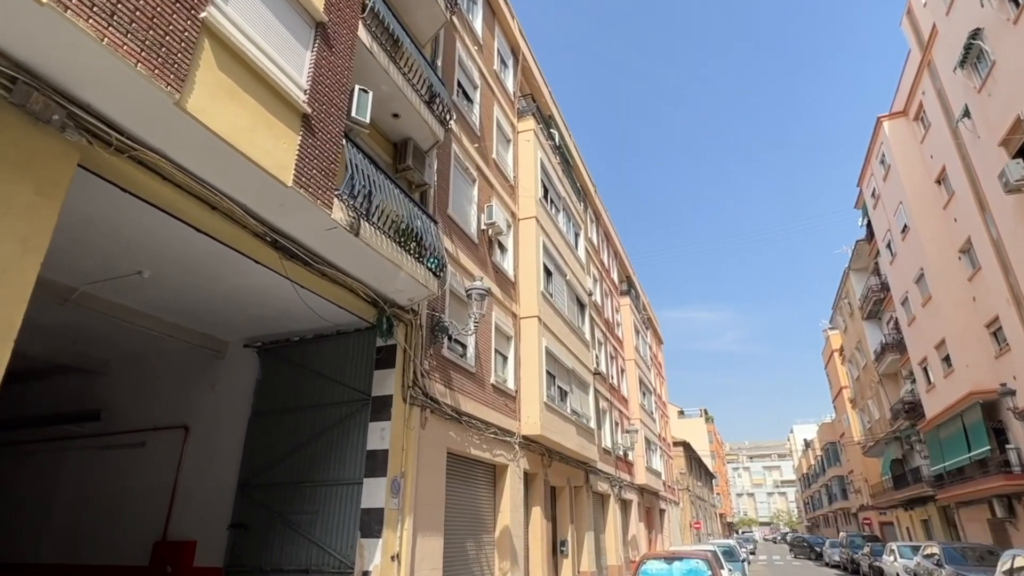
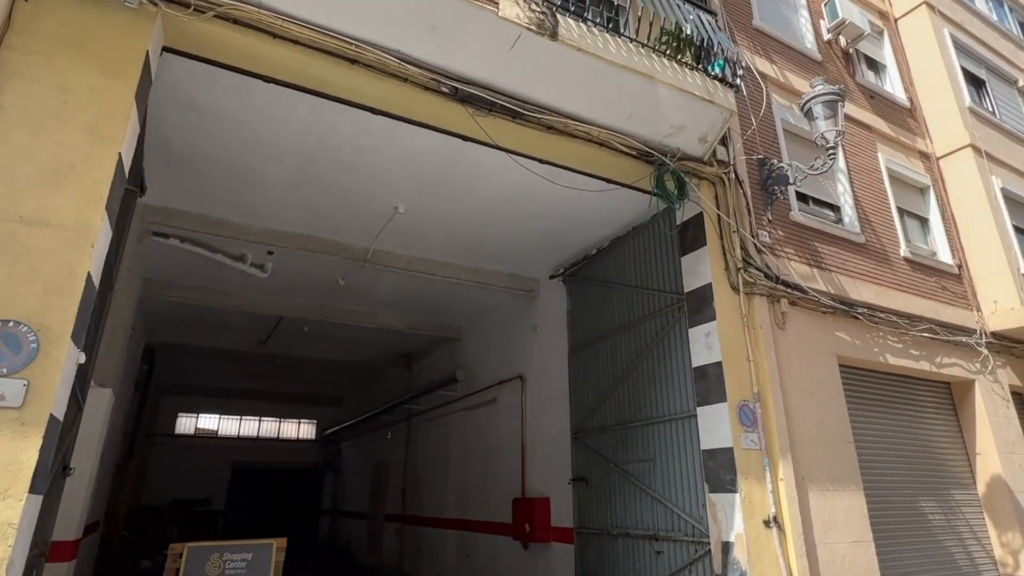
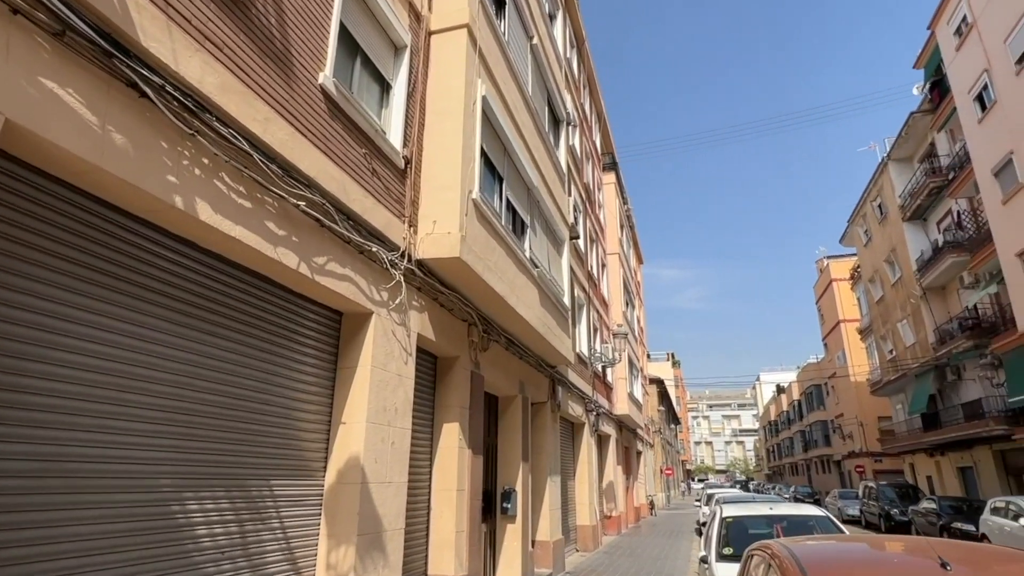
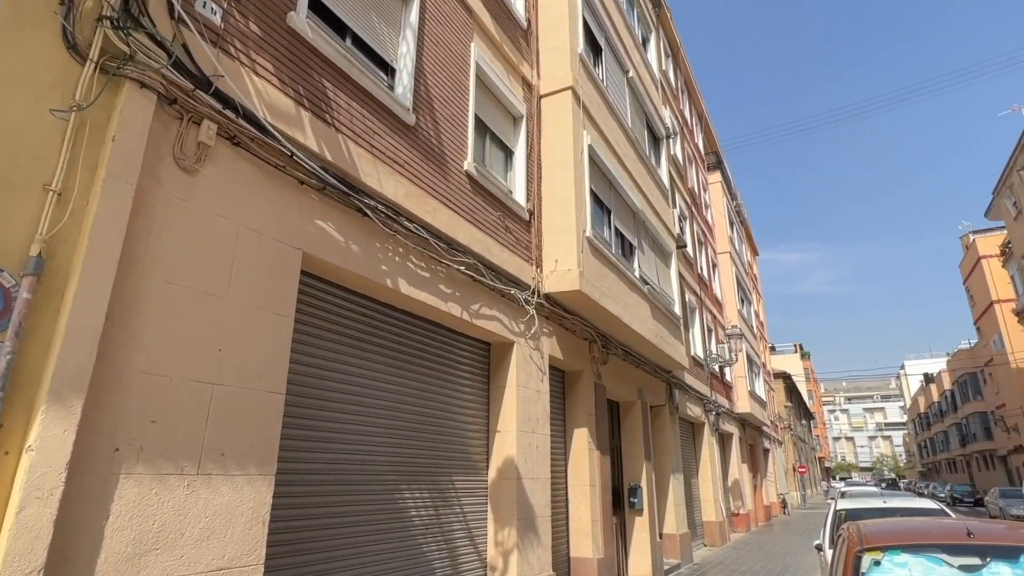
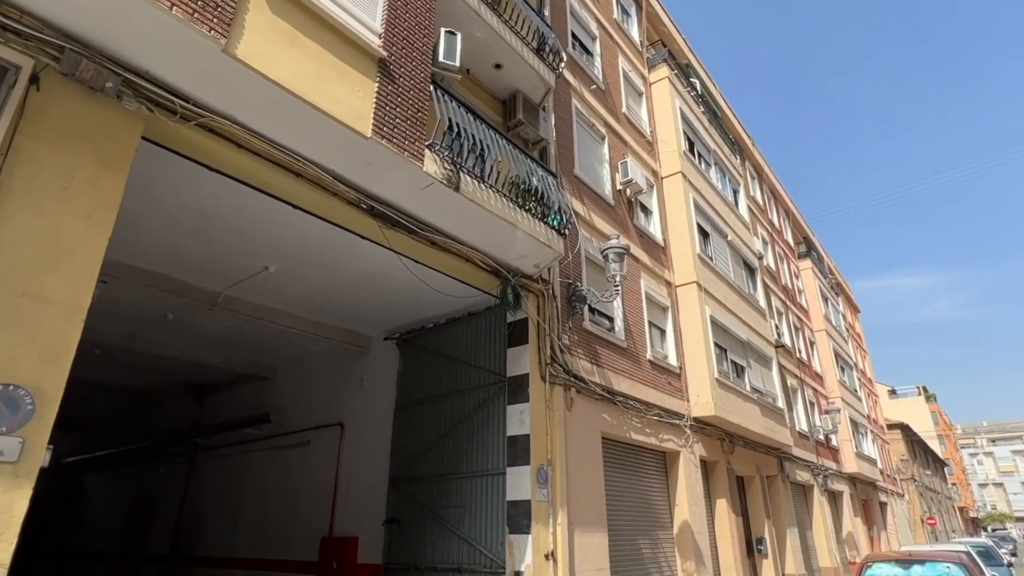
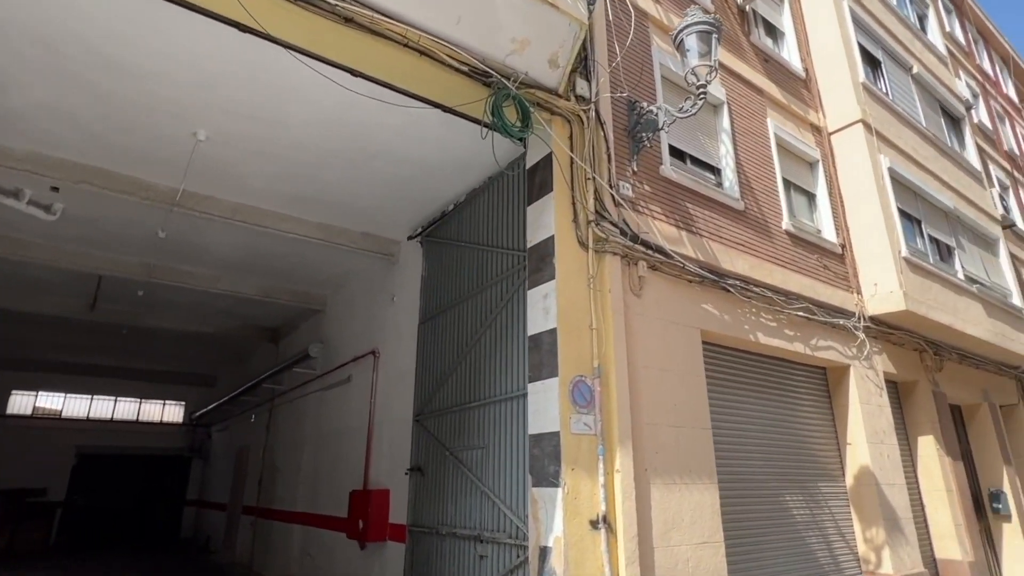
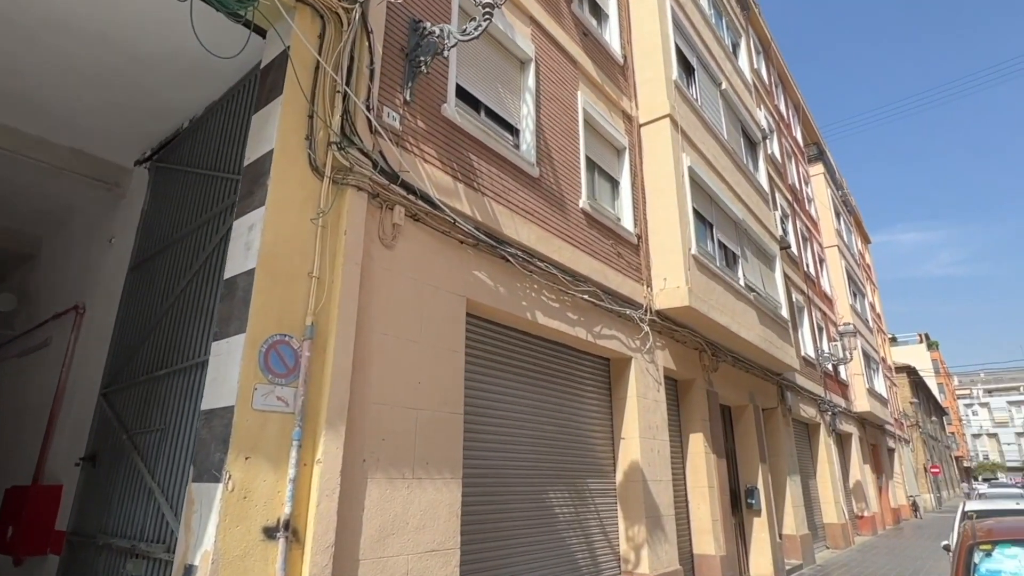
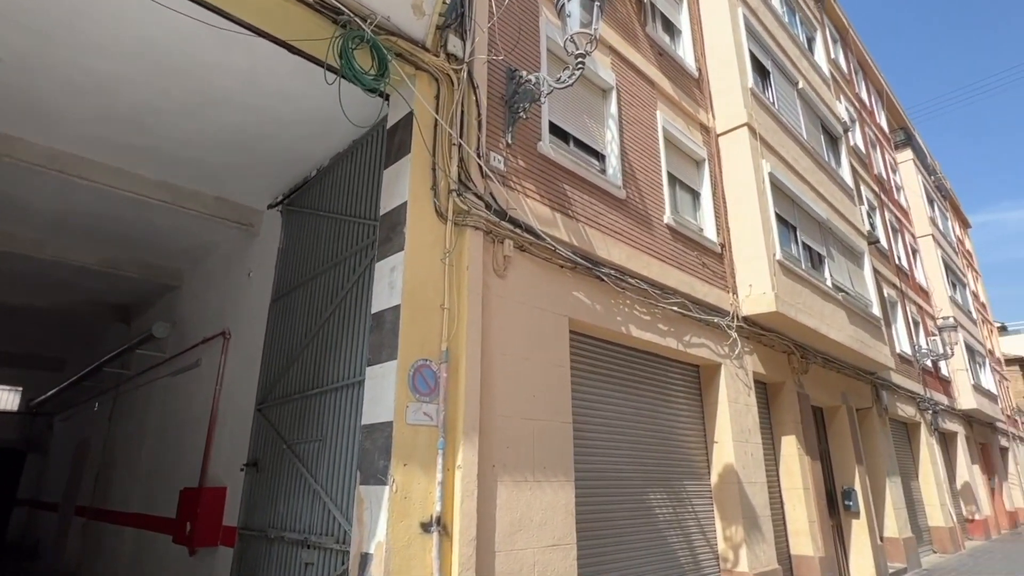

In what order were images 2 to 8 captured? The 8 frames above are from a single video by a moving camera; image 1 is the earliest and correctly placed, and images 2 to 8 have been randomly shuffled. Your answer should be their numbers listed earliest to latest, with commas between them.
5, 2, 6, 8, 7, 4, 3
